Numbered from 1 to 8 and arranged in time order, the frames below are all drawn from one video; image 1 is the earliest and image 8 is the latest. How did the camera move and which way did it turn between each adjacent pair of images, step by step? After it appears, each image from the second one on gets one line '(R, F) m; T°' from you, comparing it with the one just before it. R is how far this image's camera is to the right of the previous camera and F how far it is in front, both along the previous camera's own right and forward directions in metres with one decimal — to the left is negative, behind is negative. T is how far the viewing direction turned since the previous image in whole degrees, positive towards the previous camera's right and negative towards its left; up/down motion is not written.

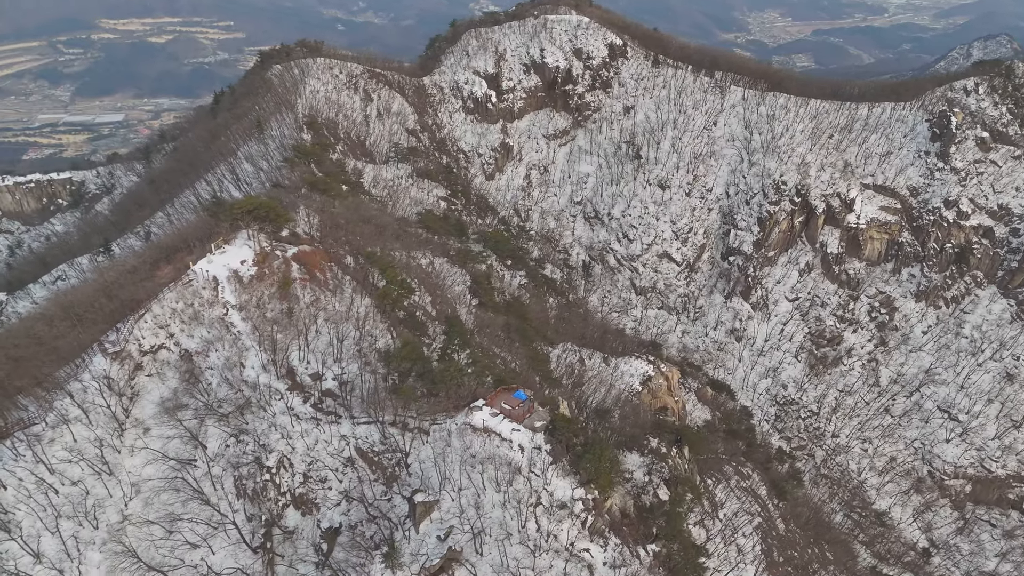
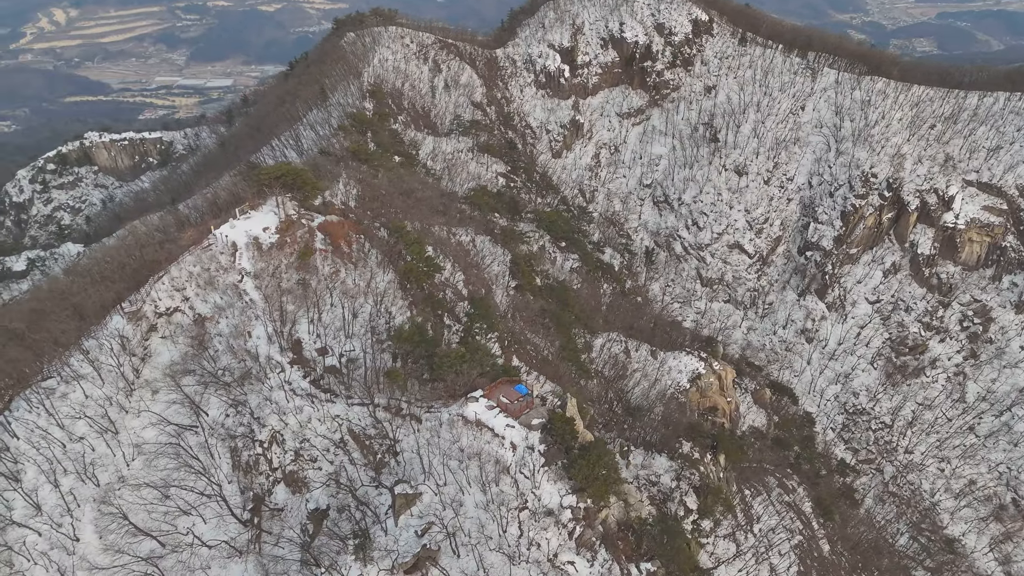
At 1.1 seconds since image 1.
(+3.6, +2.8) m; -6°
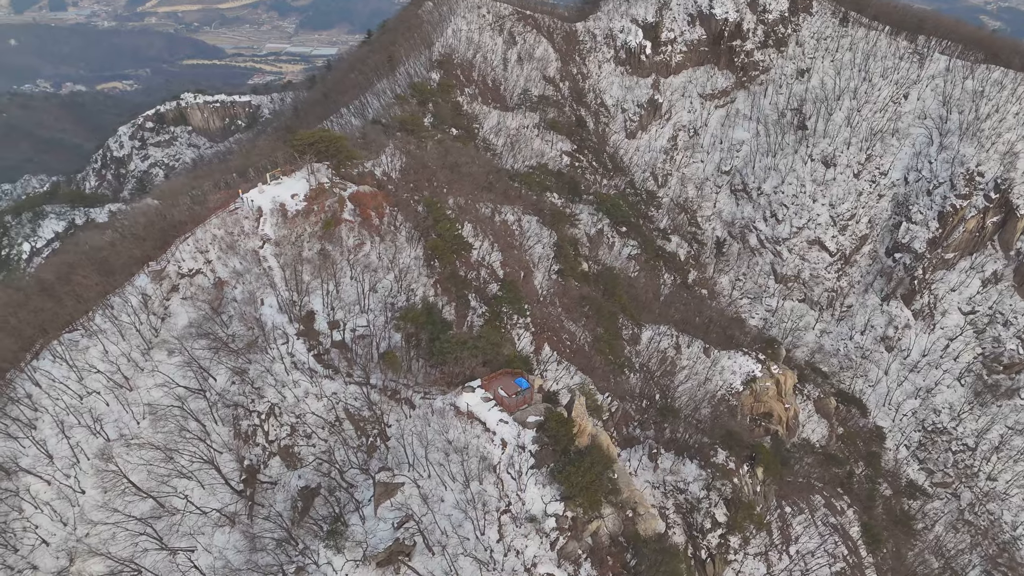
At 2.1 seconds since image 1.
(+3.5, +2.6) m; -7°
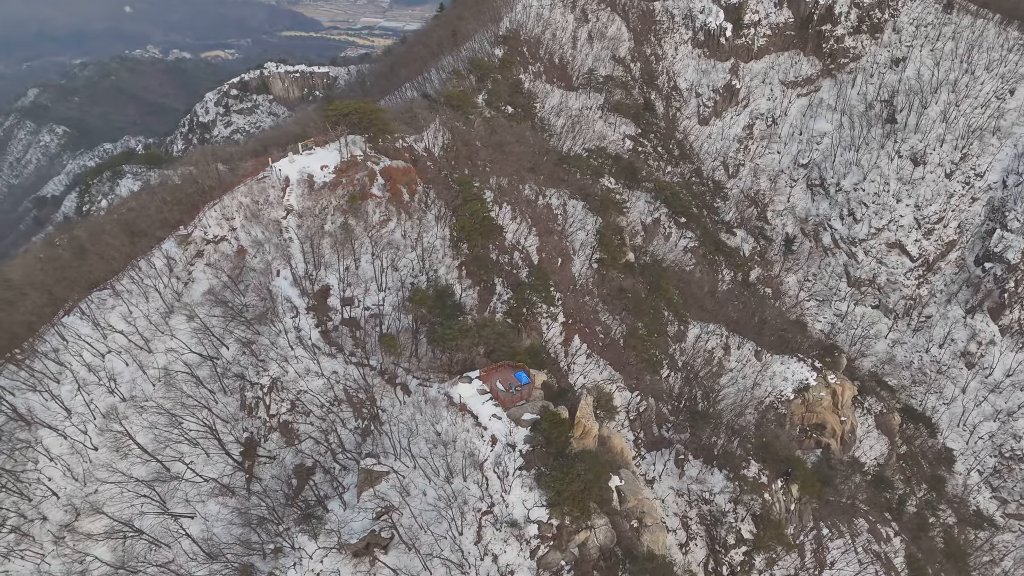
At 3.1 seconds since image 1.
(+2.9, +2.1) m; -6°
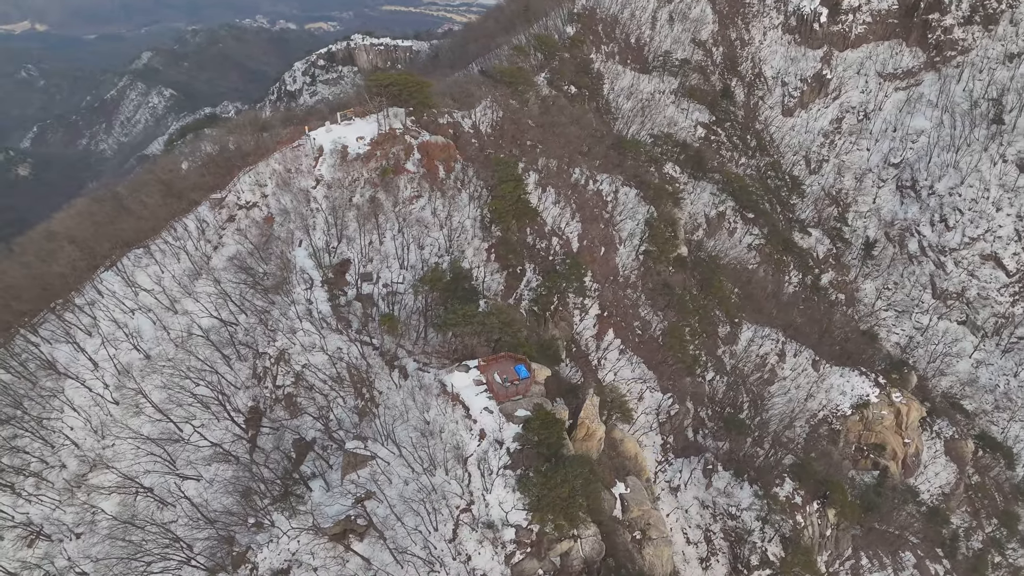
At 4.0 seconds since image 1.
(+2.9, +1.9) m; -6°
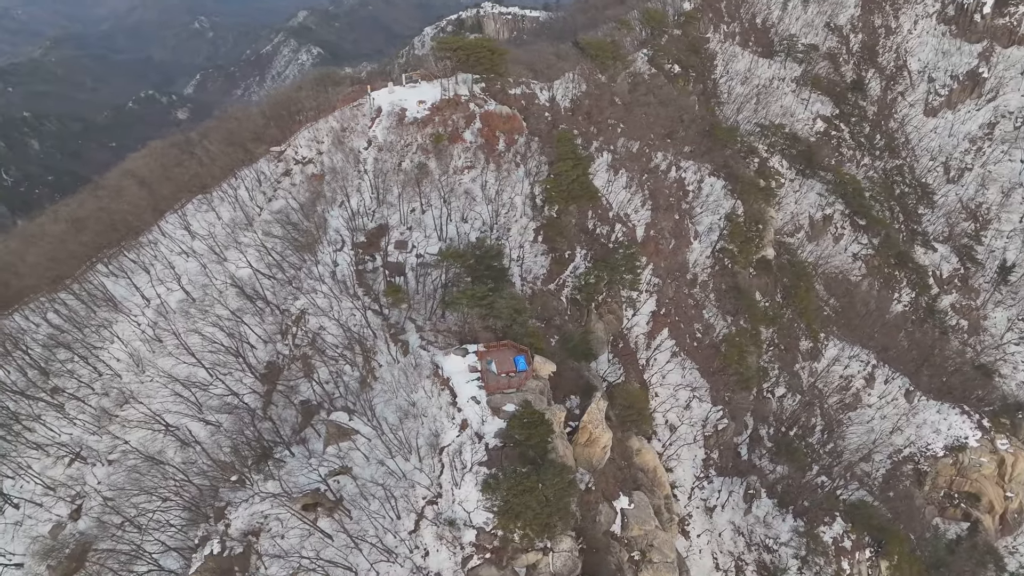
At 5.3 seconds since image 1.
(+4.1, +2.5) m; -9°
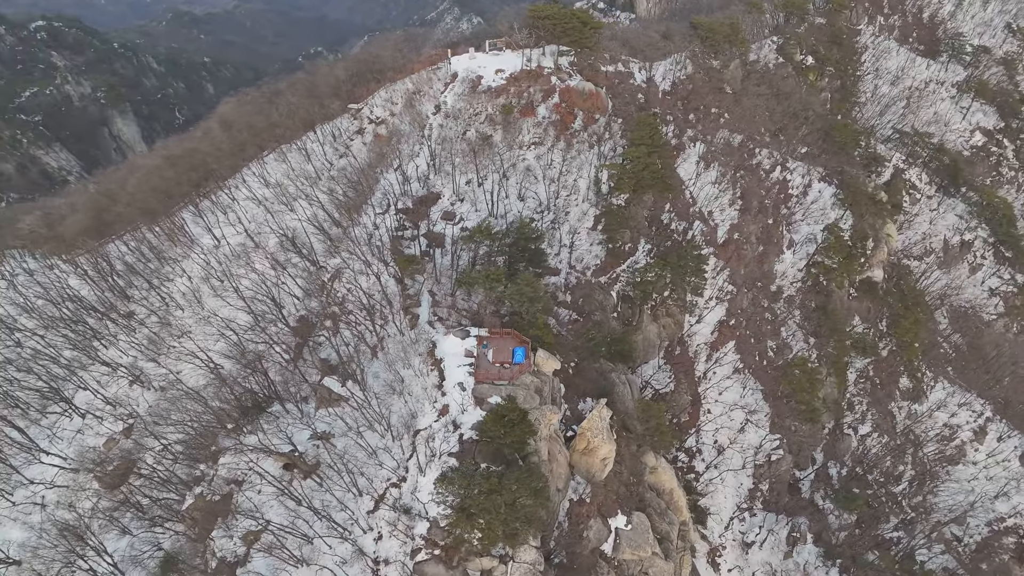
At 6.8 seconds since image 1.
(+4.3, +2.3) m; -10°
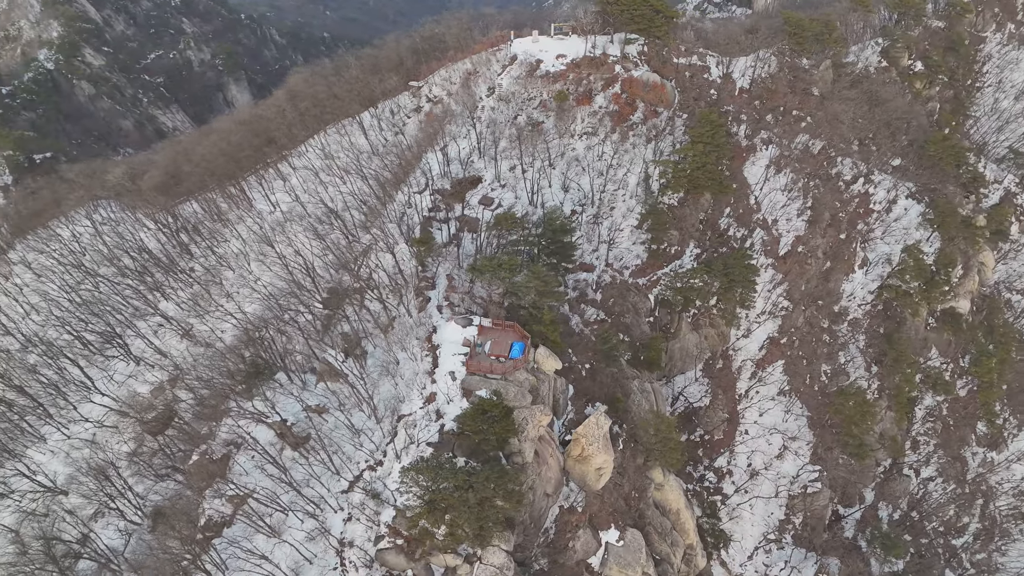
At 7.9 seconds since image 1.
(+3.0, +1.2) m; -7°
